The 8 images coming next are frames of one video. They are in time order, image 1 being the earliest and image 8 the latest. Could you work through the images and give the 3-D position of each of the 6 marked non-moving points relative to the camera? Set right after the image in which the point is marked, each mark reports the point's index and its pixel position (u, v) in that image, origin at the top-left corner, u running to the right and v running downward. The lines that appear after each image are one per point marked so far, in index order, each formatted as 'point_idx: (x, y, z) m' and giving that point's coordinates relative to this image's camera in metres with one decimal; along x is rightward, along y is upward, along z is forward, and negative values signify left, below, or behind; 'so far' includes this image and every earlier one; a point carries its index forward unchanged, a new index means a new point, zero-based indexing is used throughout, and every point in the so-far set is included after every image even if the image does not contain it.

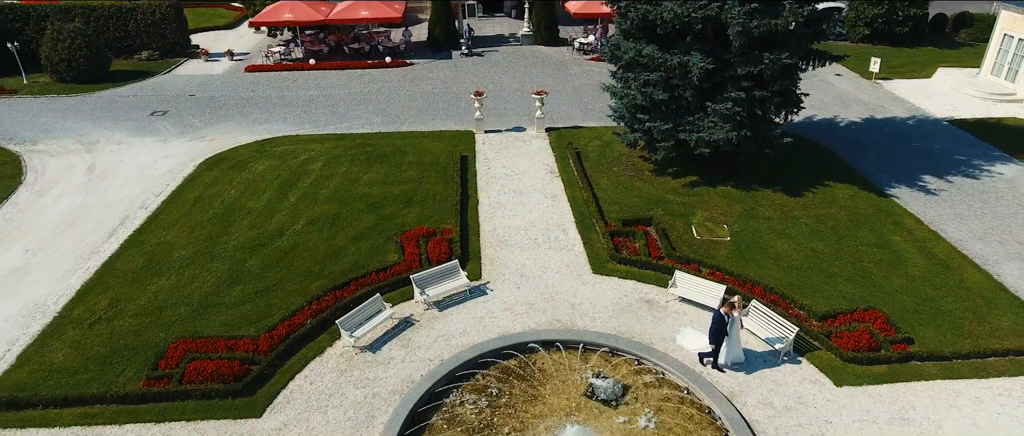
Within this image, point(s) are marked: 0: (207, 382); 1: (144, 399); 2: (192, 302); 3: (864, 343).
0: (-7.0, -3.8, +14.7) m
1: (-8.2, -4.1, +14.4) m
2: (-8.8, -2.3, +17.7) m
3: (+8.8, -3.1, +16.0) m
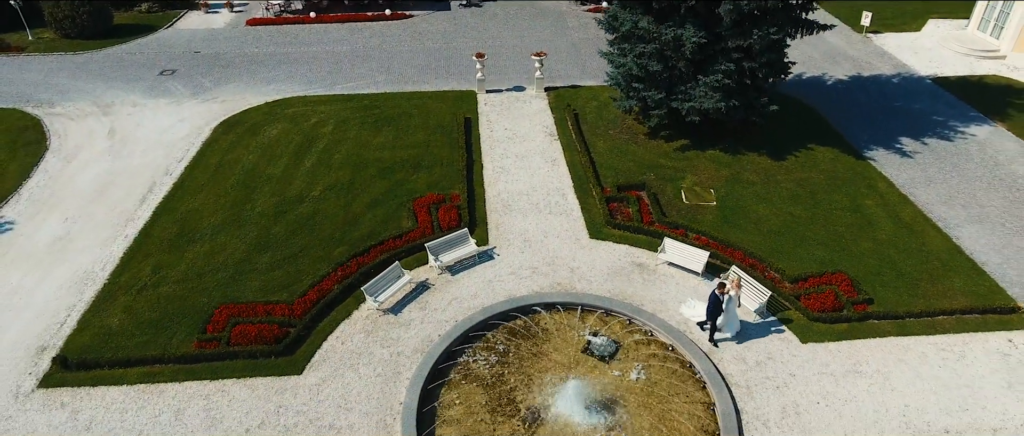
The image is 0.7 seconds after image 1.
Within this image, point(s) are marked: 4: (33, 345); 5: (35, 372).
0: (-6.8, -3.3, +16.7) m
1: (-8.0, -3.6, +16.5) m
2: (-8.7, -1.5, +19.6) m
3: (+9.0, -2.4, +18.1) m
4: (-12.8, -3.4, +17.2) m
5: (-12.1, -3.9, +16.4) m
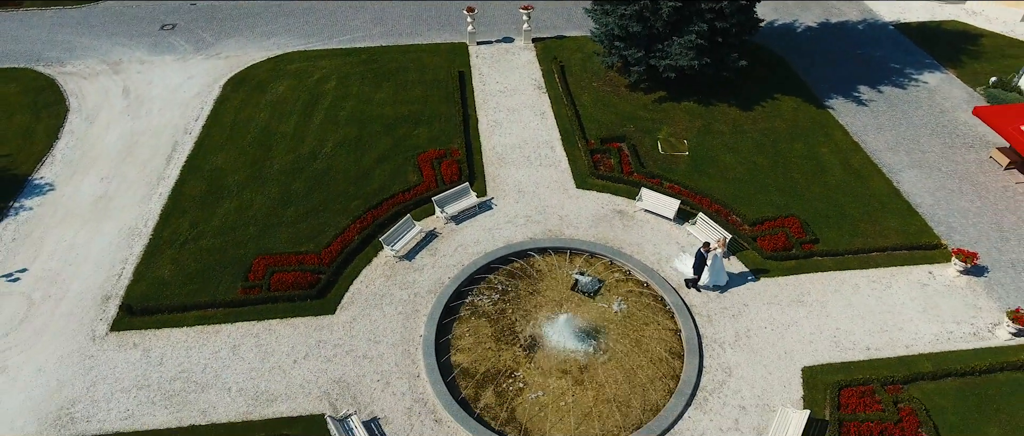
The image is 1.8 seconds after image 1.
0: (-6.8, -2.2, +19.6) m
1: (-8.0, -2.6, +19.3) m
2: (-8.8, -0.1, +22.1) m
3: (+8.9, -0.9, +21.1) m
4: (-12.8, -2.4, +19.9) m
5: (-12.1, -3.0, +19.2) m
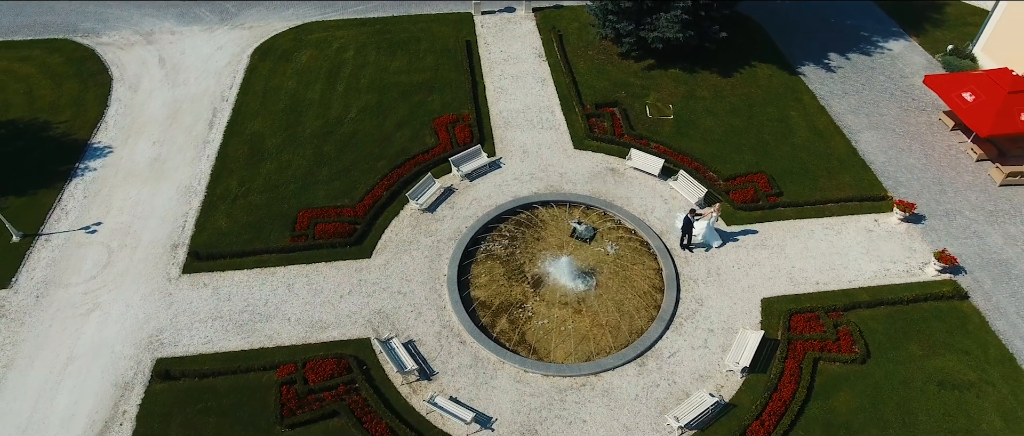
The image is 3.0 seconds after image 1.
0: (-6.5, -0.7, +23.0) m
1: (-7.7, -1.1, +22.7) m
2: (-8.5, +1.5, +25.4) m
3: (+9.2, +0.8, +24.6) m
4: (-12.5, -0.9, +23.3) m
5: (-11.8, -1.6, +22.6) m
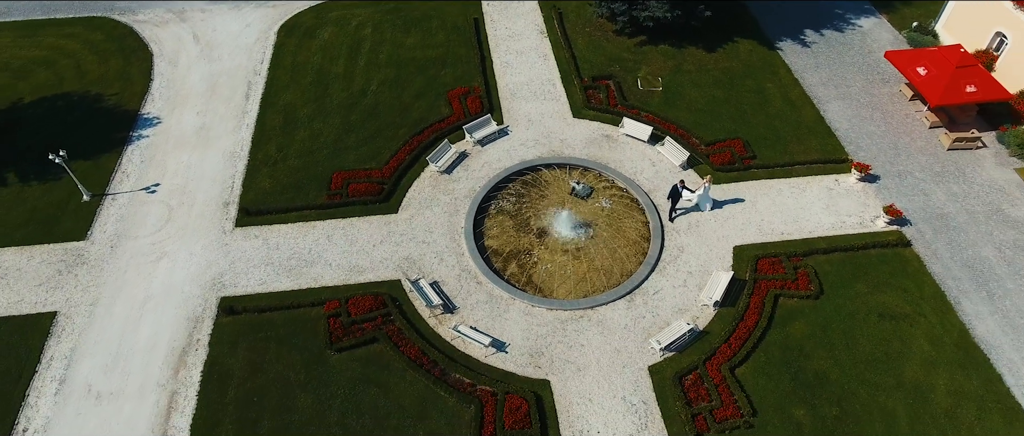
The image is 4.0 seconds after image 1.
0: (-6.2, +0.9, +26.4) m
1: (-7.4, +0.5, +26.2) m
2: (-8.2, +3.2, +28.7) m
3: (+9.5, +2.6, +28.1) m
4: (-12.2, +0.7, +26.7) m
5: (-11.5, 0.0, +26.1) m
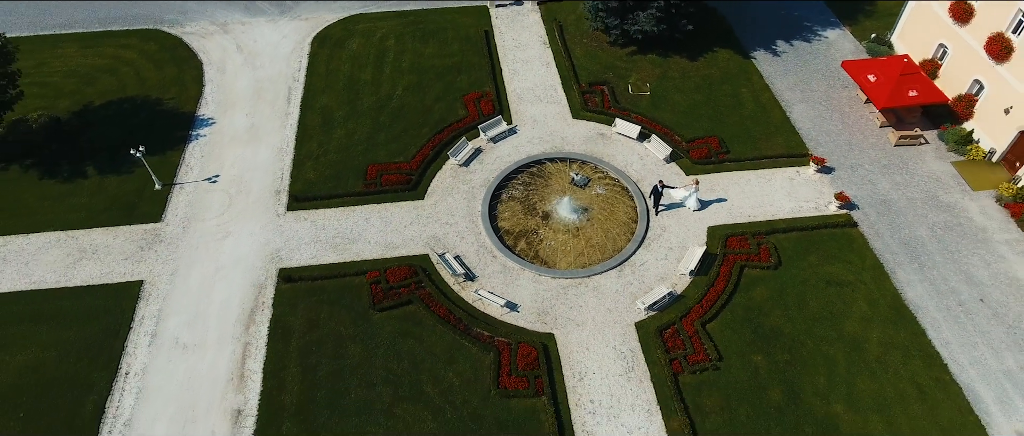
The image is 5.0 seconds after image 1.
0: (-5.8, +1.6, +31.1) m
1: (-7.0, +1.2, +30.9) m
2: (-7.8, +3.9, +33.4) m
3: (+9.9, +3.3, +32.8) m
4: (-11.8, +1.4, +31.3) m
5: (-11.1, +0.7, +30.7) m
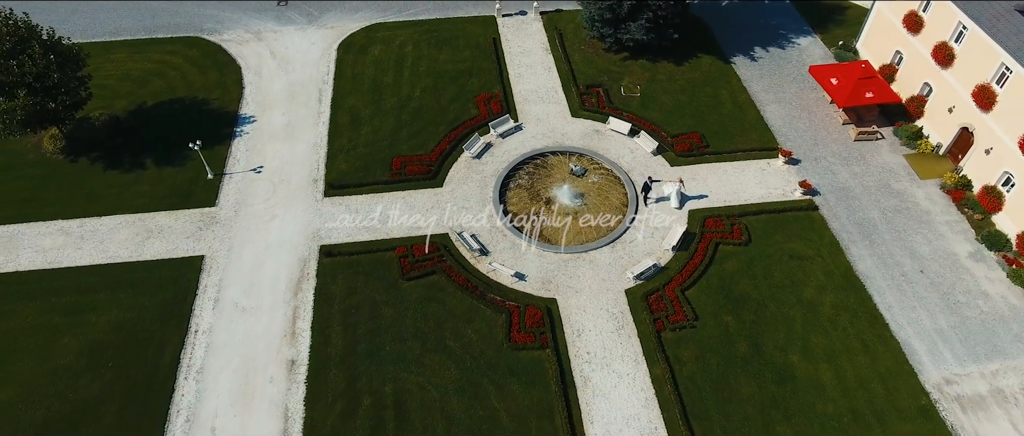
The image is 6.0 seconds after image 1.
0: (-5.4, +2.4, +35.8) m
1: (-6.6, +2.0, +35.5) m
2: (-7.4, +4.7, +38.0) m
3: (+10.3, +4.1, +37.5) m
4: (-11.4, +2.2, +36.0) m
5: (-10.7, +1.5, +35.4) m
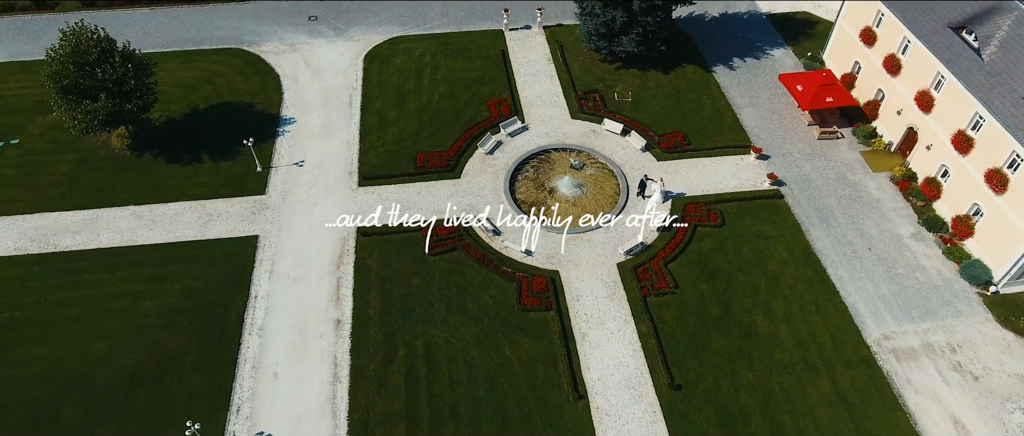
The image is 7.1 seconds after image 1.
0: (-4.9, +3.3, +41.4) m
1: (-6.1, +2.8, +41.2) m
2: (-6.9, +5.5, +43.7) m
3: (+10.8, +4.9, +43.2) m
4: (-10.8, +3.0, +41.6) m
5: (-10.2, +2.4, +41.0) m
